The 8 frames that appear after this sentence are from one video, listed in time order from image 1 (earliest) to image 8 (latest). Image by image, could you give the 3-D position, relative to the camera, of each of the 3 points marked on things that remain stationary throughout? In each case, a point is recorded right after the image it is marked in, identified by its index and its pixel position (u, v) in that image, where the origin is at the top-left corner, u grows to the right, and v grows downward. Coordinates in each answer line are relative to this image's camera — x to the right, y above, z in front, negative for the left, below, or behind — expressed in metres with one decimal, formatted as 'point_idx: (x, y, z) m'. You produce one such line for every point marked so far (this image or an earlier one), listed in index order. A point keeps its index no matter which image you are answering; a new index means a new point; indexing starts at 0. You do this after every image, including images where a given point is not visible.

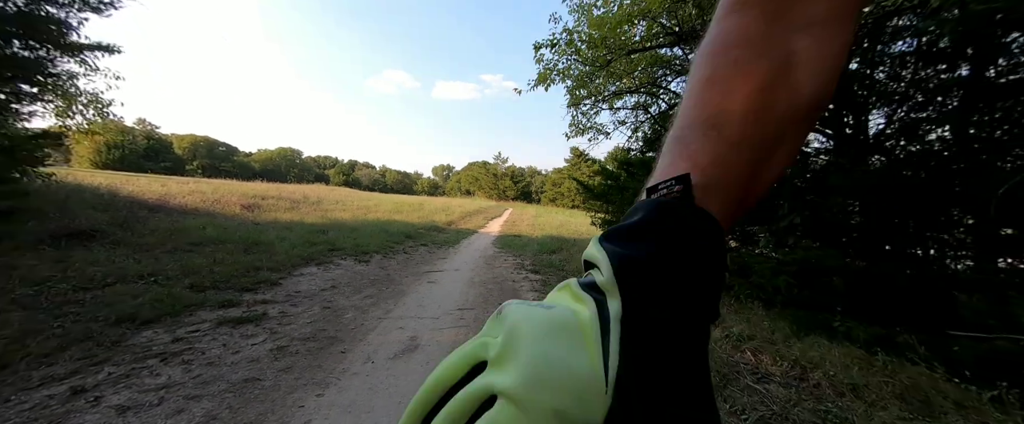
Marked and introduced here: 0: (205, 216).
0: (-9.3, -0.1, +9.2) m
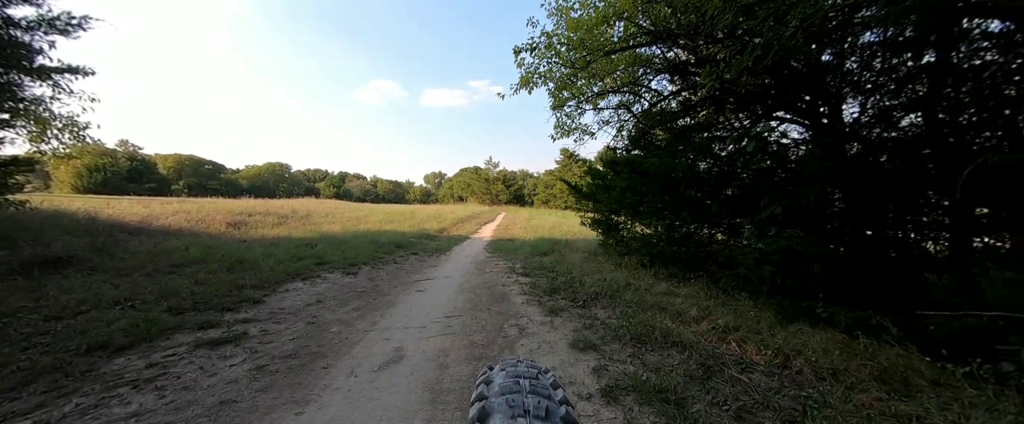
0: (-9.6, -0.7, +9.0) m
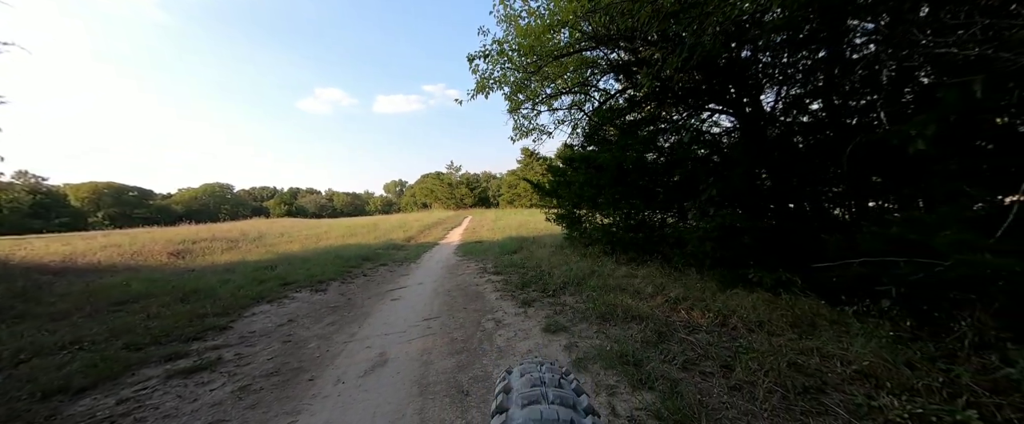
0: (-10.4, -1.6, +8.2) m
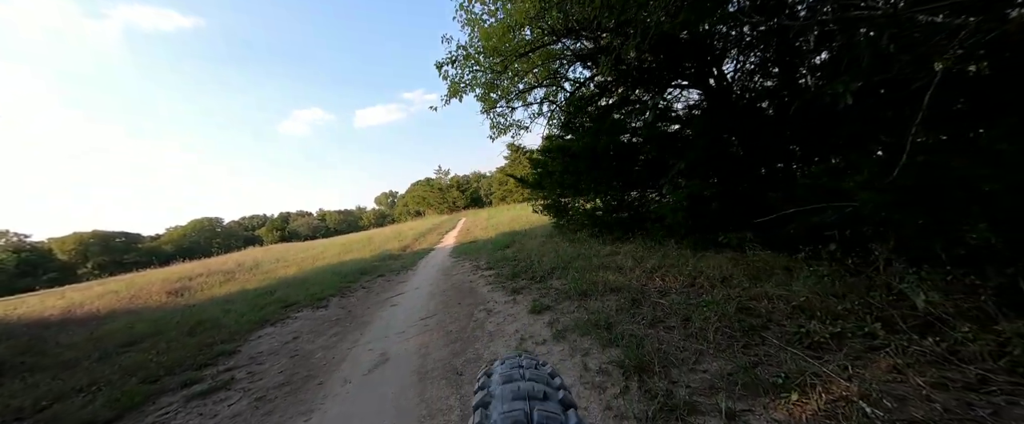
0: (-10.5, -2.8, +8.3) m
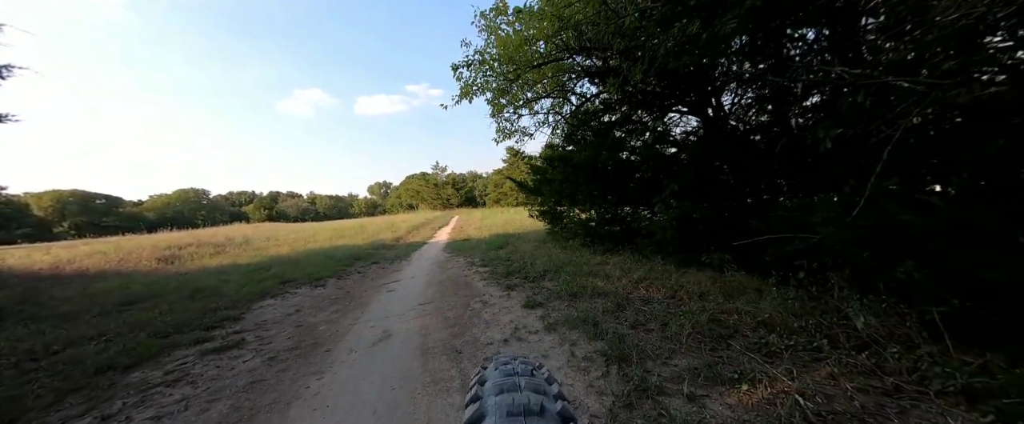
0: (-10.8, -1.8, +8.4) m
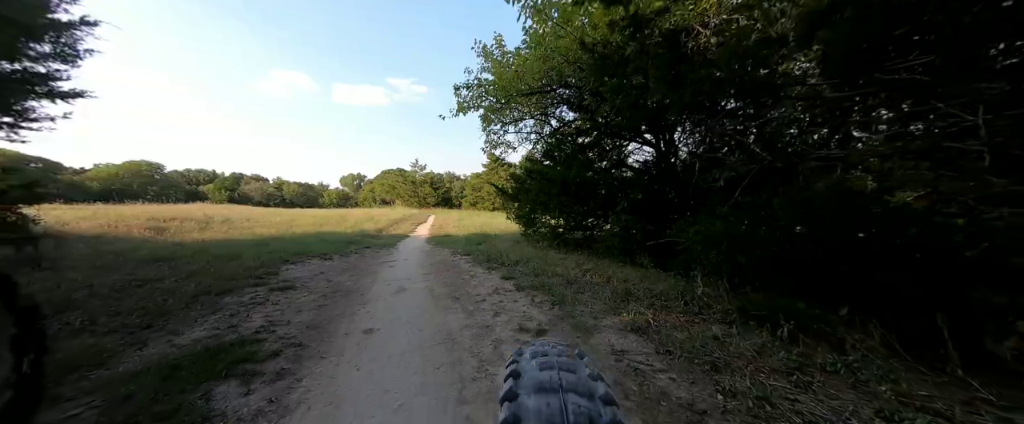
0: (-11.5, -0.8, +9.0) m
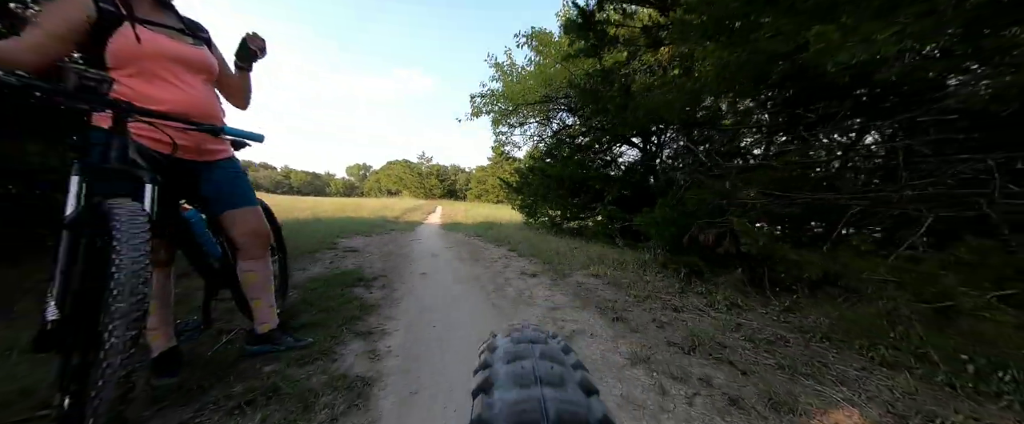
0: (-11.4, -0.2, +10.9) m
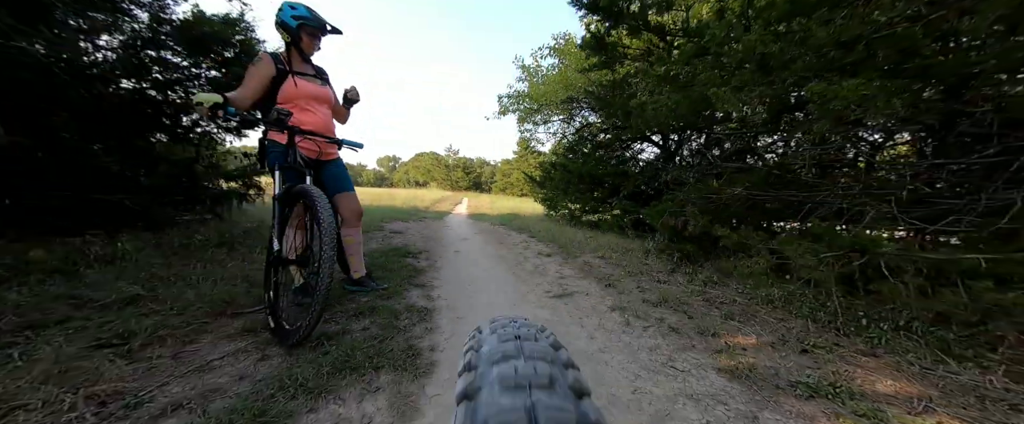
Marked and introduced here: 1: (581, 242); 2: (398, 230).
0: (-10.5, +0.4, +12.7) m
1: (+1.8, -0.9, +7.8) m
2: (-3.1, -0.5, +8.2) m
